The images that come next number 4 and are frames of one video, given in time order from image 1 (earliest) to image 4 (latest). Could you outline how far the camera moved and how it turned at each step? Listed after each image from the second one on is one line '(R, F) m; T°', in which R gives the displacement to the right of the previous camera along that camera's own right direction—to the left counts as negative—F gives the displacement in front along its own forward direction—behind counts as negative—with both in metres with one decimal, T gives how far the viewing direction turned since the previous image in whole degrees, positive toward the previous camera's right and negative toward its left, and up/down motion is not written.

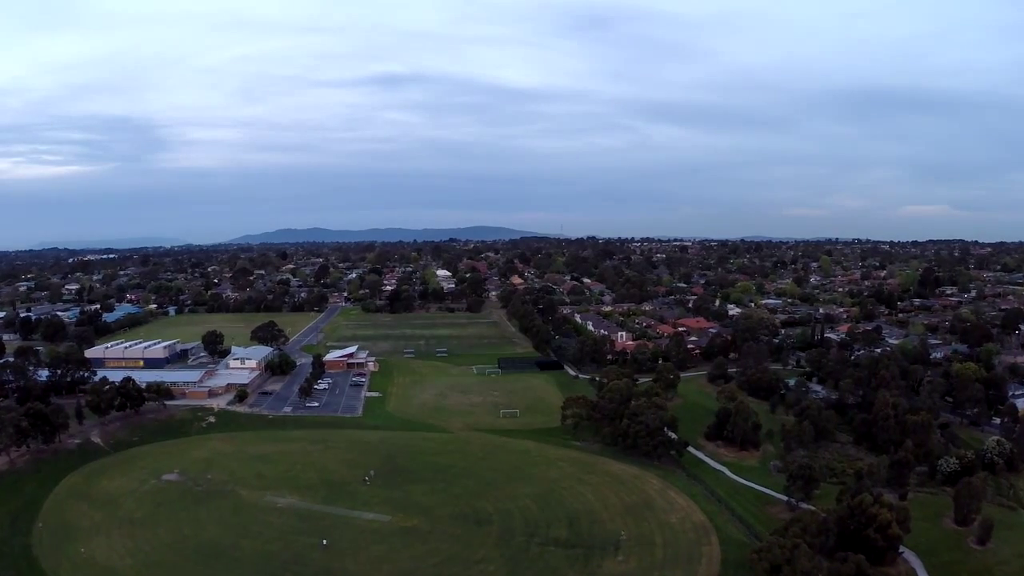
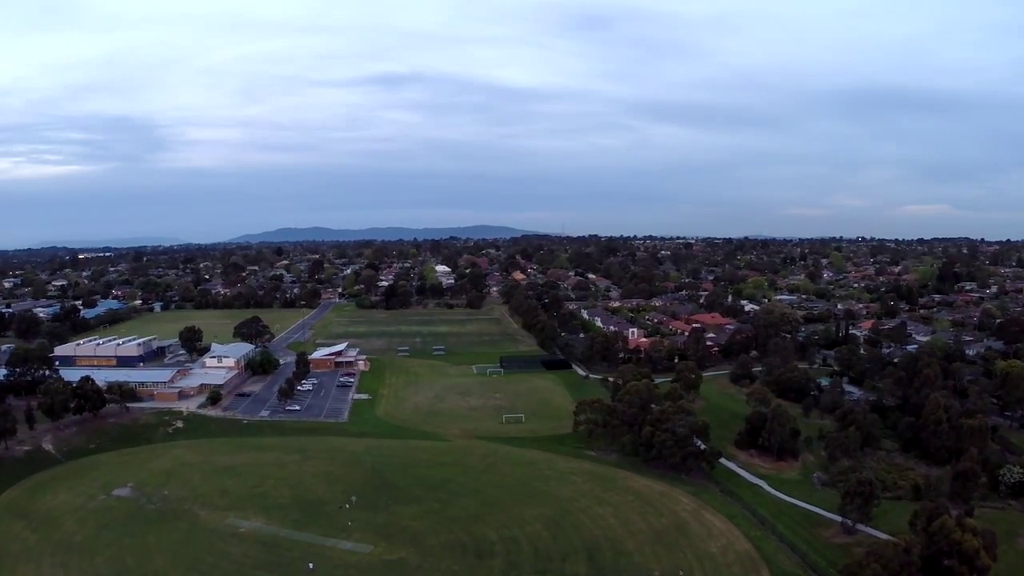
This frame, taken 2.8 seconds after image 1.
(-0.2, +4.3) m; 0°
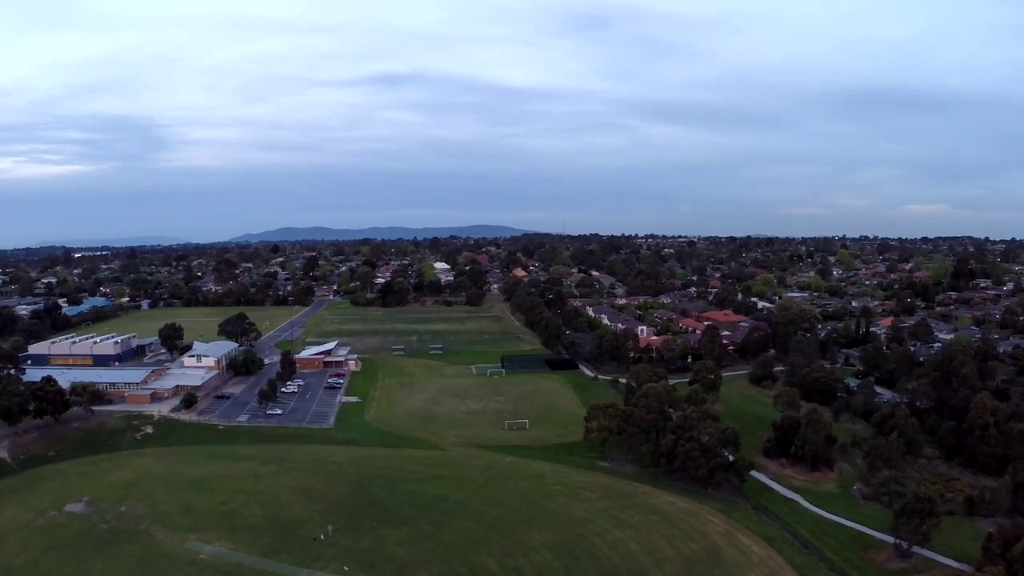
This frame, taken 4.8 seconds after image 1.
(-0.1, +3.2) m; 0°
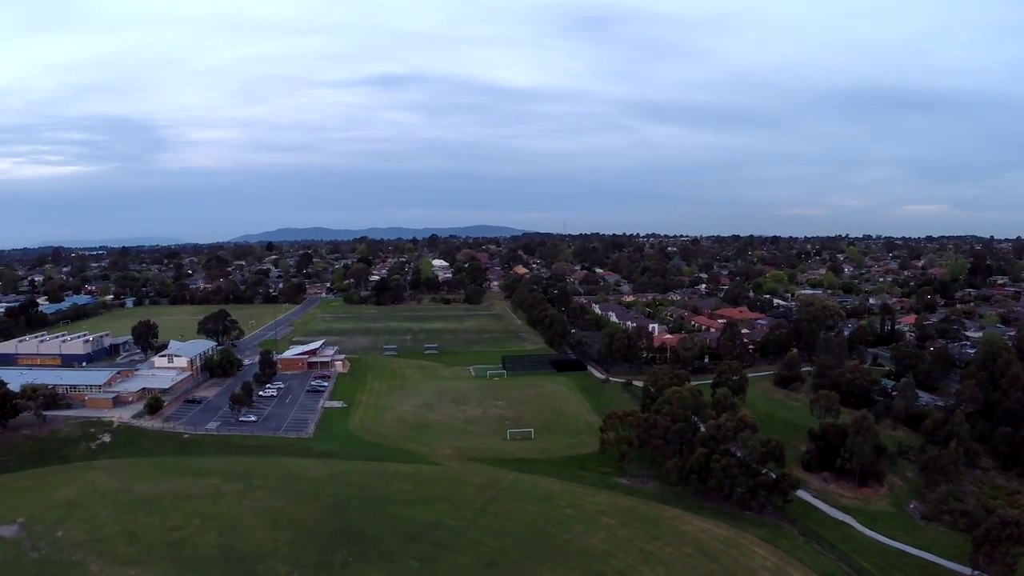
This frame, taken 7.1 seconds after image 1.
(-0.1, +3.6) m; 0°
